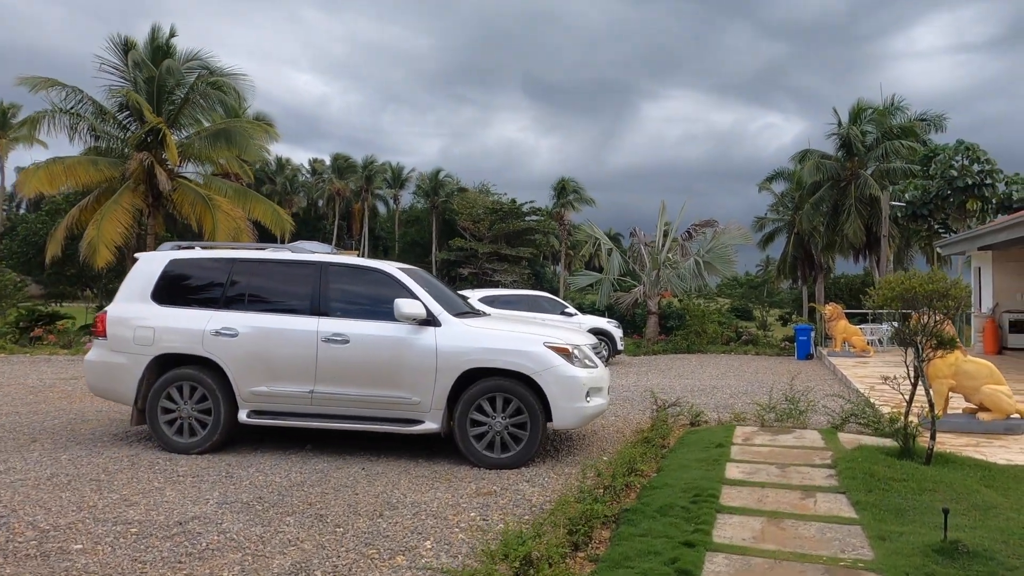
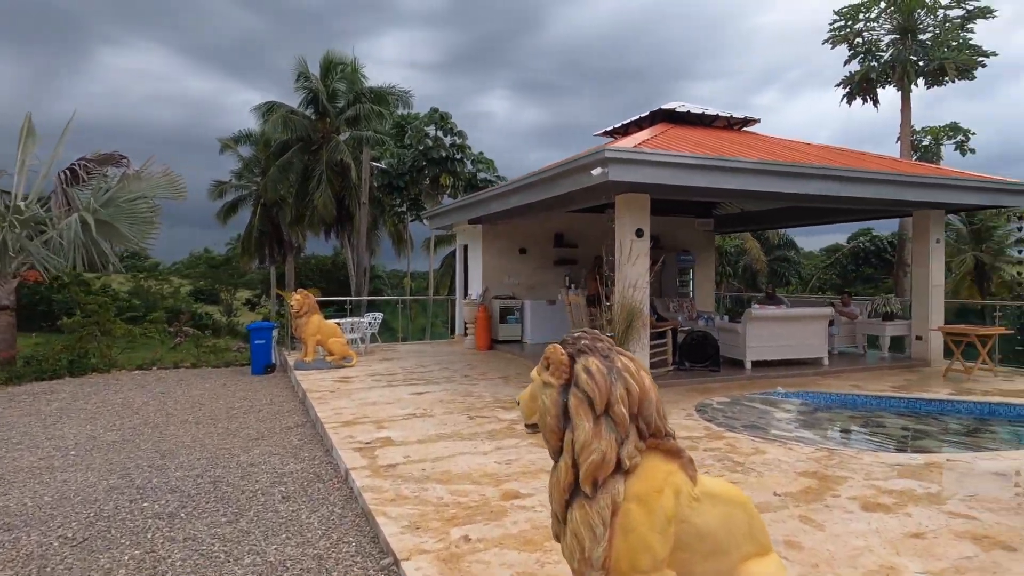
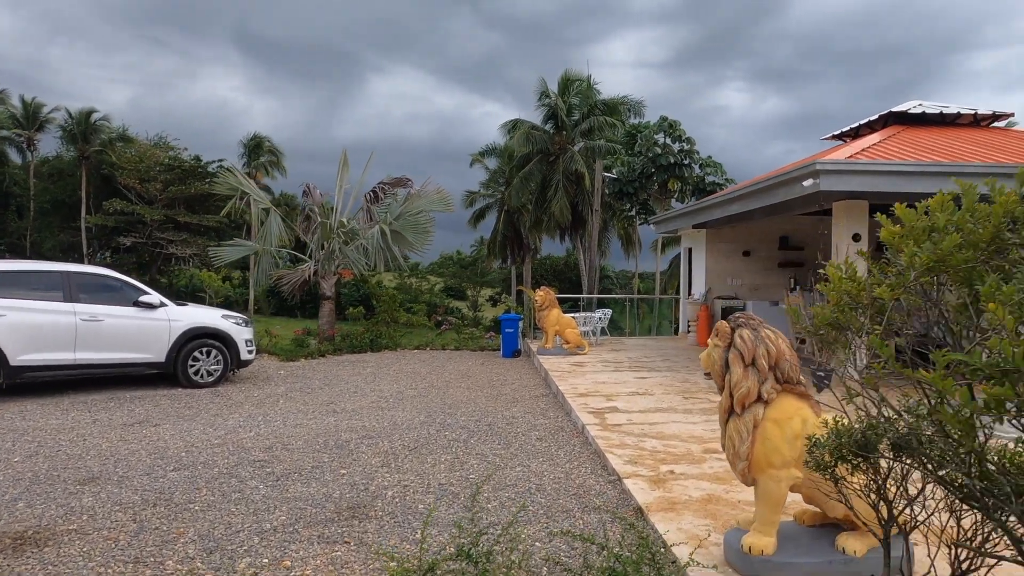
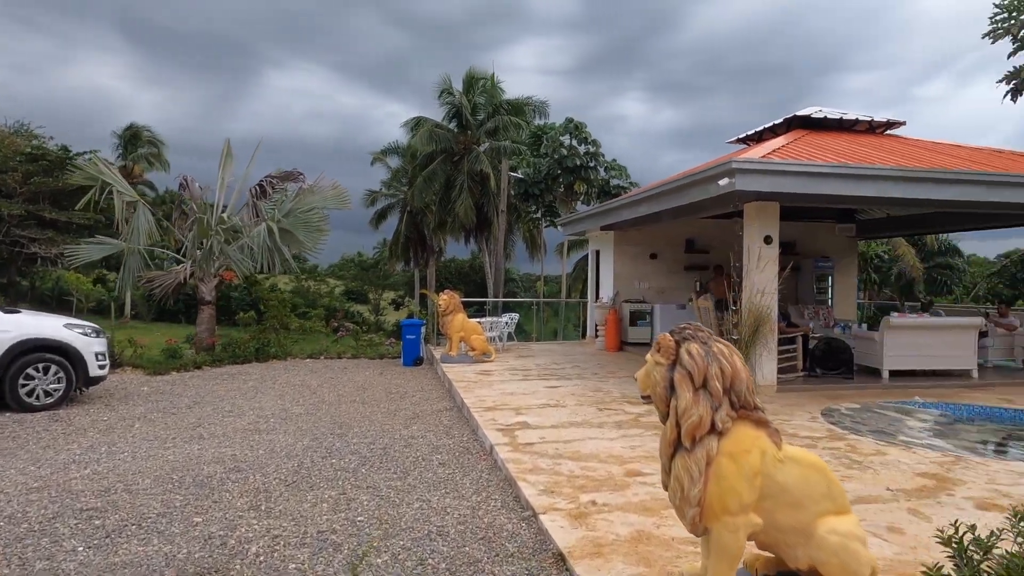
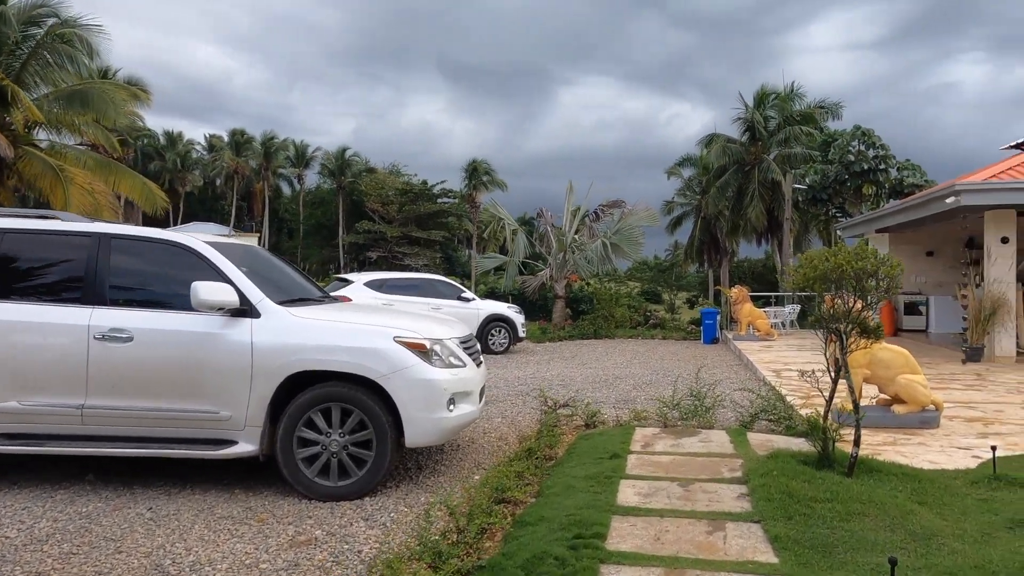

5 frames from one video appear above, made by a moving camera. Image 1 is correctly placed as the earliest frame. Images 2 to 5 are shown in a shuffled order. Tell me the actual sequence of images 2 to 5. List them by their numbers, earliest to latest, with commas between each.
5, 3, 4, 2
